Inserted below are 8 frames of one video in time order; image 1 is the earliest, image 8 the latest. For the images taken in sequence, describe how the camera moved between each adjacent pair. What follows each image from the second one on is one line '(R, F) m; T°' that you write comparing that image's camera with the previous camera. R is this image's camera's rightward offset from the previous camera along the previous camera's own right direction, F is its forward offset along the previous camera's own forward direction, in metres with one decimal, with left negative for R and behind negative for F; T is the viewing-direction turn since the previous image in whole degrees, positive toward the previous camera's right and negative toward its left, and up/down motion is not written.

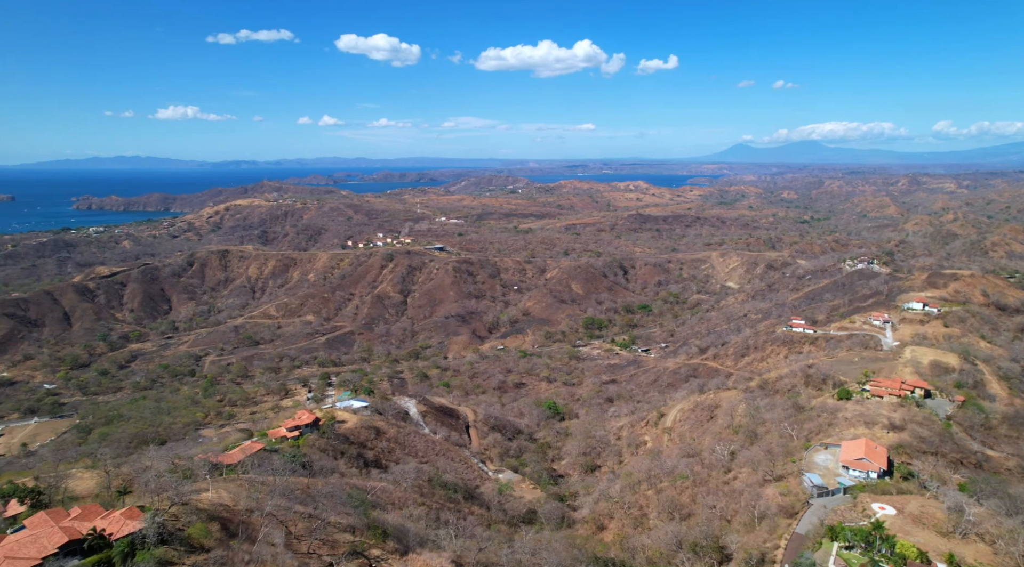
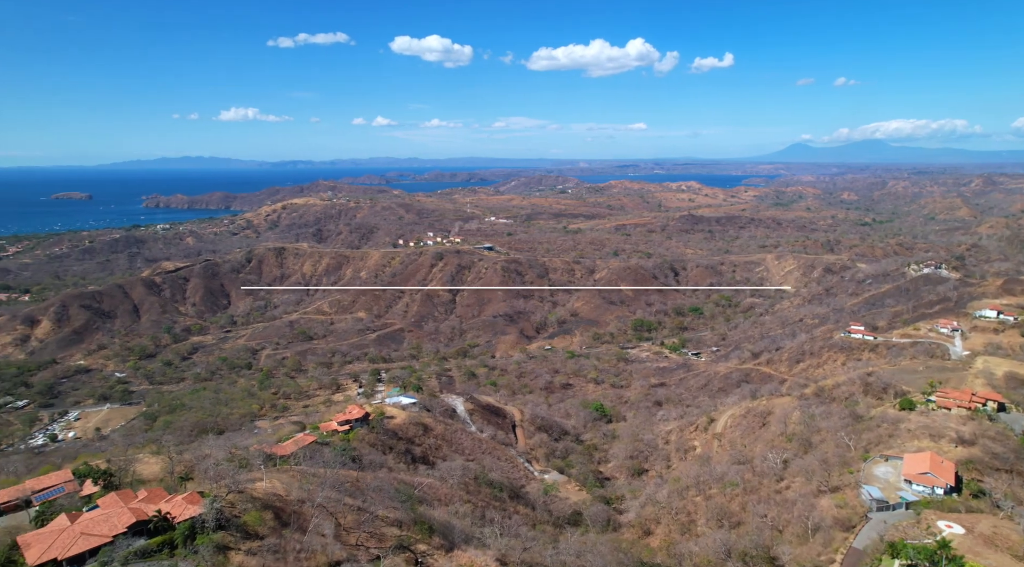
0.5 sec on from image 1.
(0.0, +0.1) m; -4°
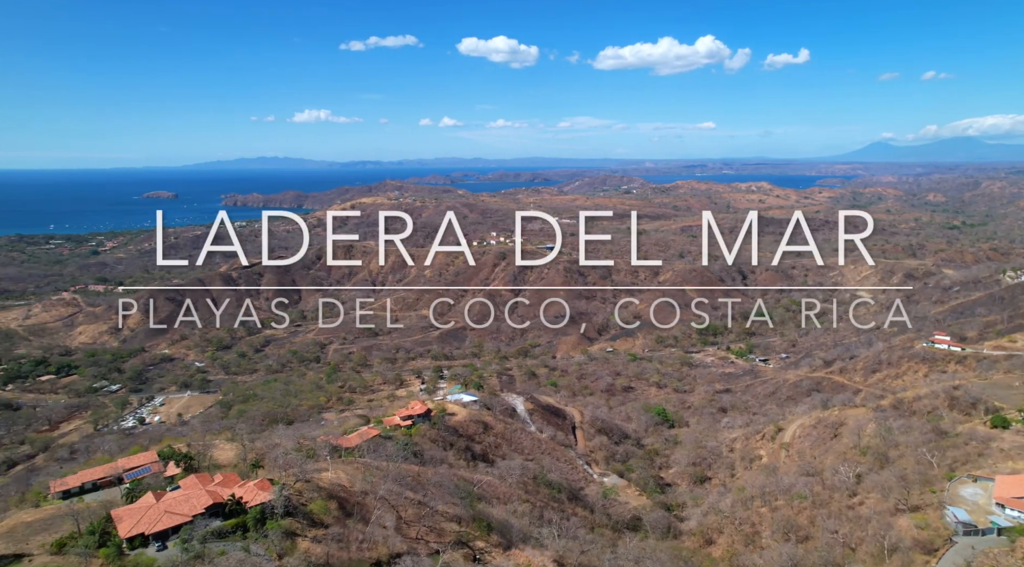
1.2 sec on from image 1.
(0.0, +0.3) m; -5°
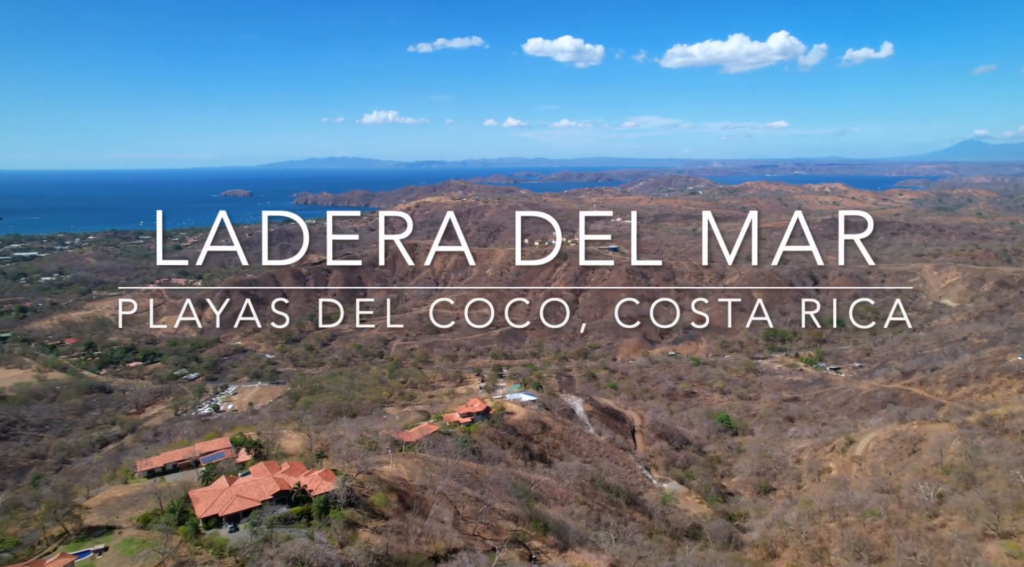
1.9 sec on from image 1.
(0.0, +0.4) m; -5°
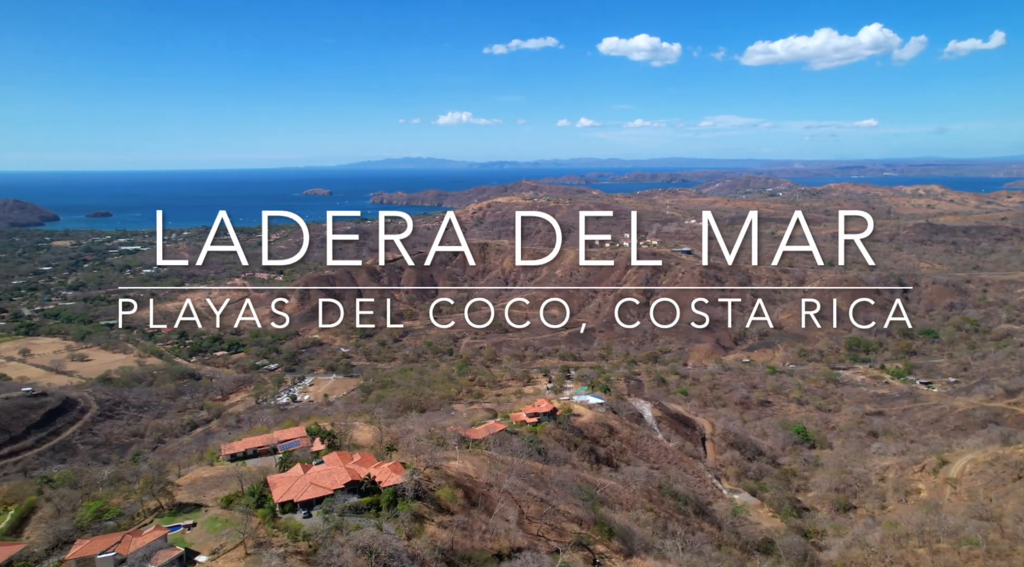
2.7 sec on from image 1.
(0.0, +0.7) m; -6°
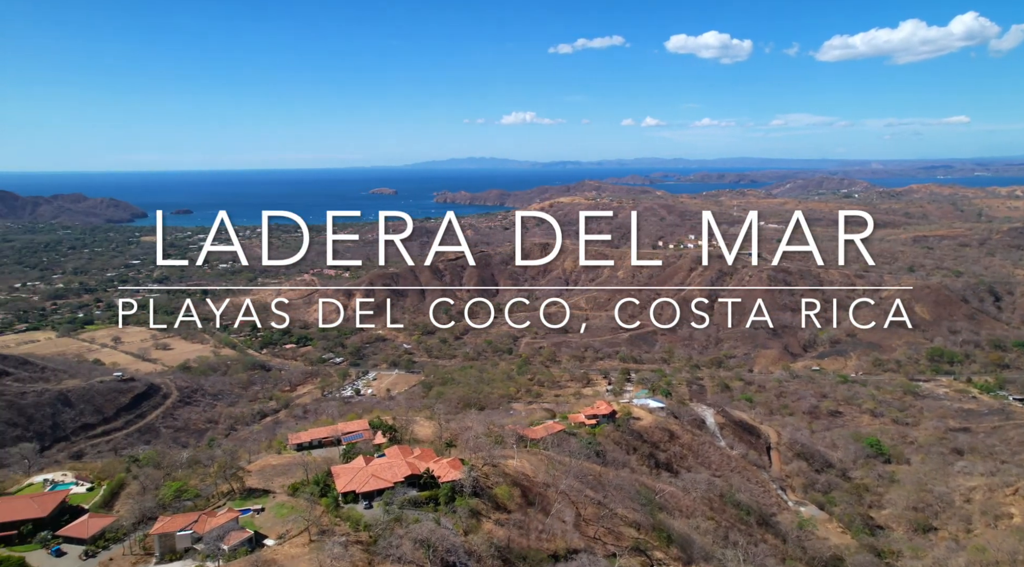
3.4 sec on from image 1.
(0.0, +1.0) m; -5°
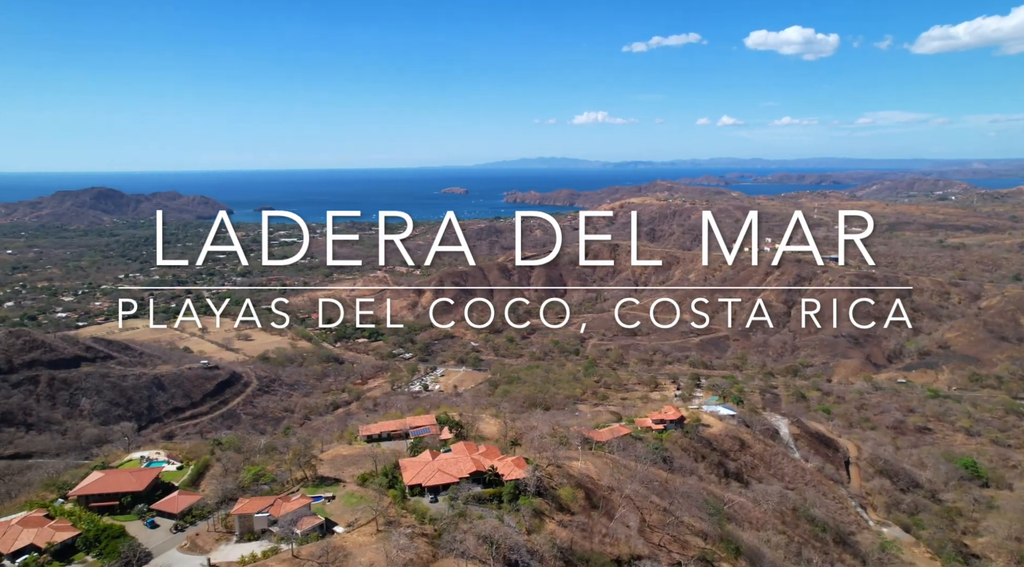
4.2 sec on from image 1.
(-0.1, +1.8) m; -5°
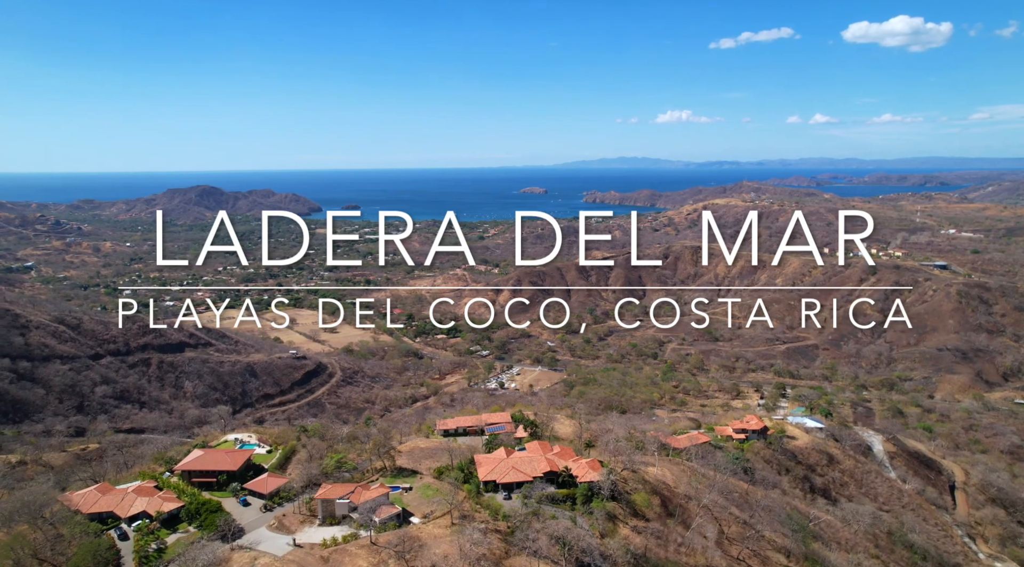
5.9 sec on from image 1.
(-0.3, +3.0) m; -6°
